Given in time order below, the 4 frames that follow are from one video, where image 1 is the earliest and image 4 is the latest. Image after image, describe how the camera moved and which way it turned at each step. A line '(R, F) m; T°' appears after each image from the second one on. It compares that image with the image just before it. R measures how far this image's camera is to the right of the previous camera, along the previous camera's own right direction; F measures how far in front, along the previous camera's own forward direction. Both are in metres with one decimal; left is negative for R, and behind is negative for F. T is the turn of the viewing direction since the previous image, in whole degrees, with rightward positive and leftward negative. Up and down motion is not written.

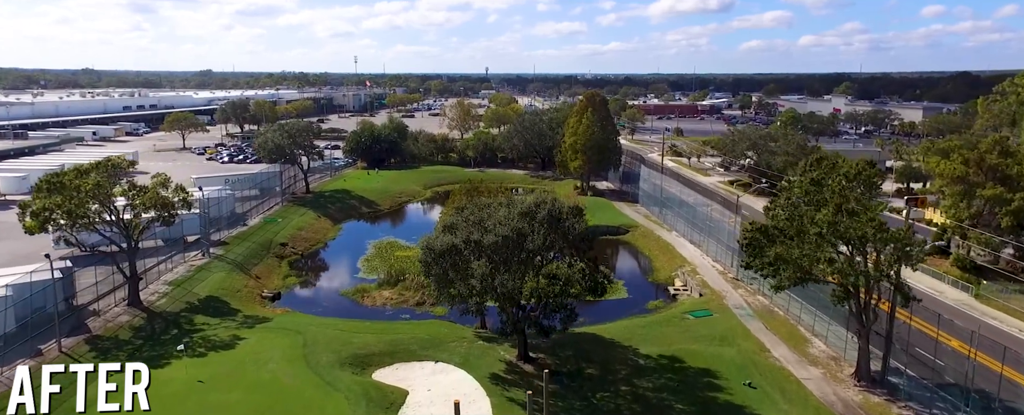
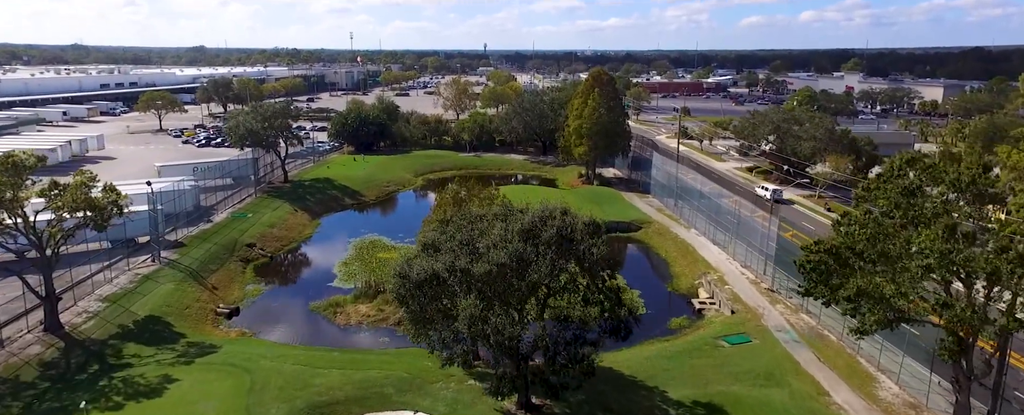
(0.0, +5.9) m; 0°
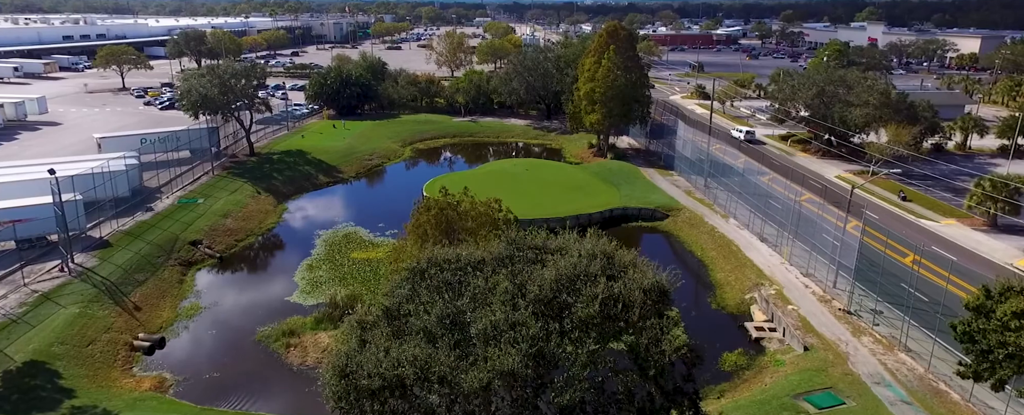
(-0.3, +8.0) m; 0°
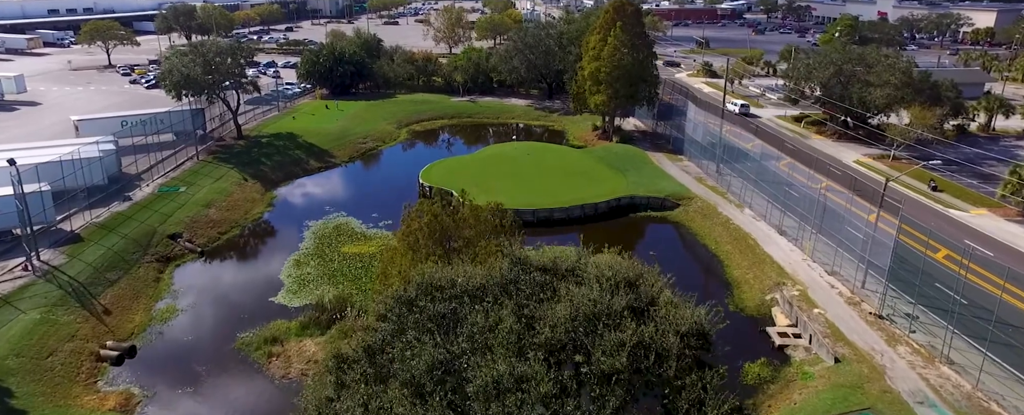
(-0.1, +2.4) m; 0°
